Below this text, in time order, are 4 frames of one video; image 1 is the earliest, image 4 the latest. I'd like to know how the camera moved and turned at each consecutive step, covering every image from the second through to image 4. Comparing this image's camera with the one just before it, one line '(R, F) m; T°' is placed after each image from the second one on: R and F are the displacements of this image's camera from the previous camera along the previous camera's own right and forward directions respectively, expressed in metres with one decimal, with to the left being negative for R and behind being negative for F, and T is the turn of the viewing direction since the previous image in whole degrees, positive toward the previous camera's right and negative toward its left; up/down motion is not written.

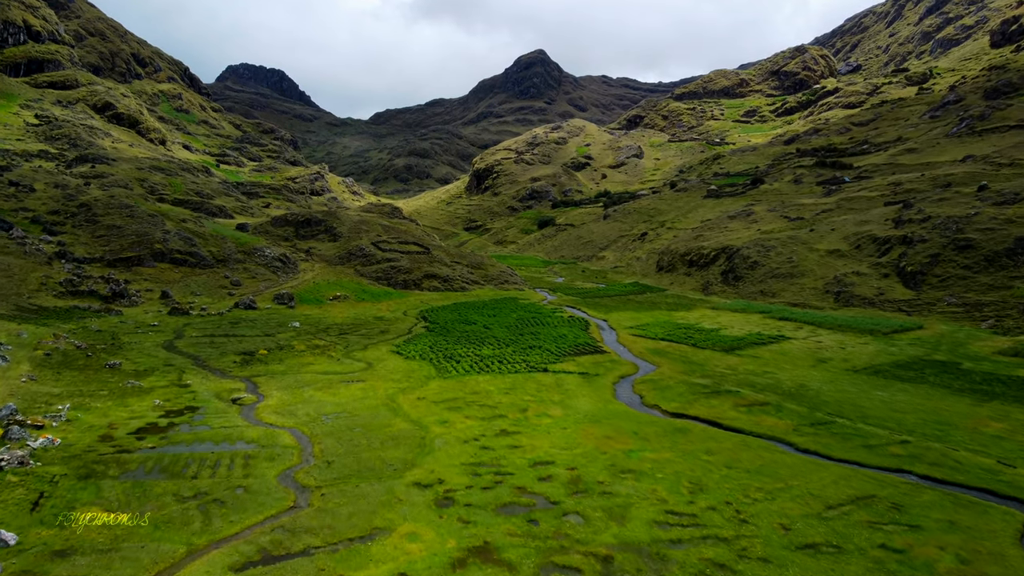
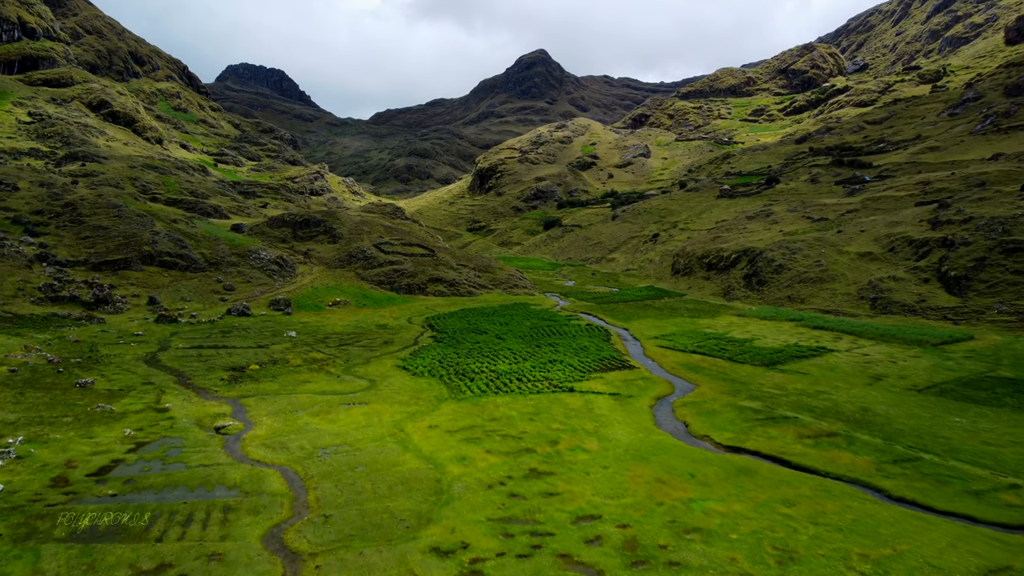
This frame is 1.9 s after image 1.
(-2.2, +6.1) m; 0°
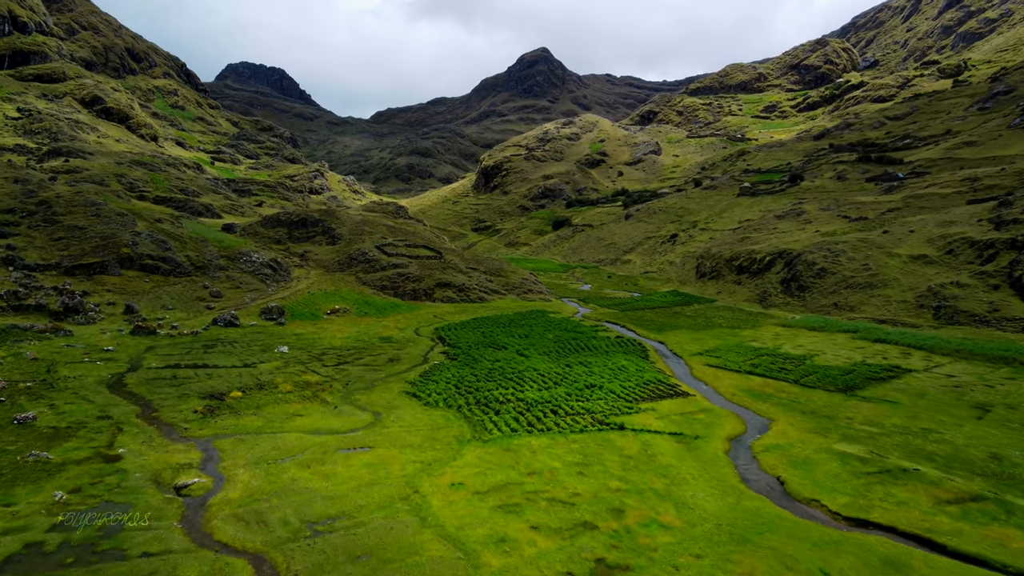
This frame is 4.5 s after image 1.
(-2.9, +8.9) m; 0°
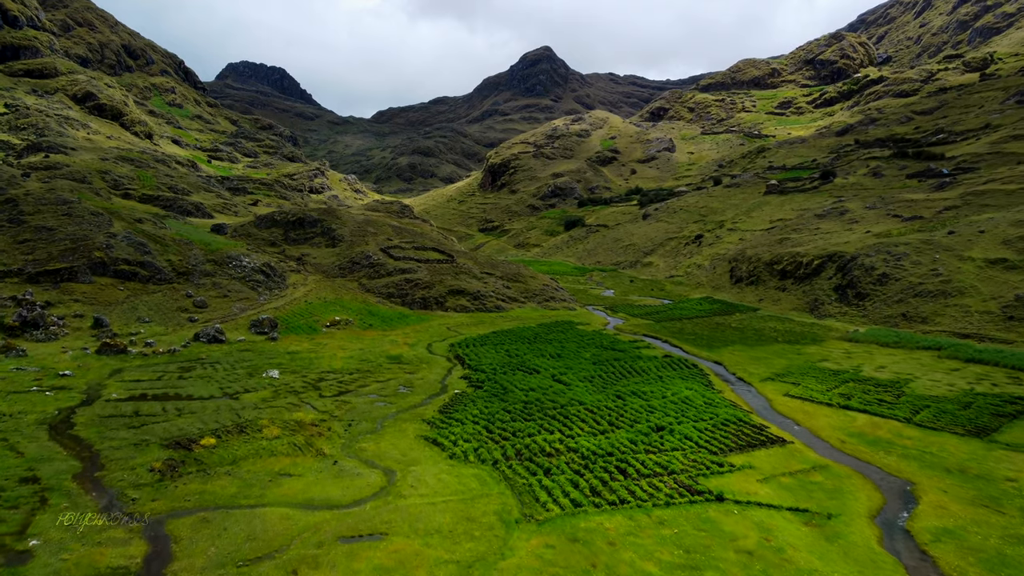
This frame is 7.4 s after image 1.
(-3.6, +10.1) m; 0°
